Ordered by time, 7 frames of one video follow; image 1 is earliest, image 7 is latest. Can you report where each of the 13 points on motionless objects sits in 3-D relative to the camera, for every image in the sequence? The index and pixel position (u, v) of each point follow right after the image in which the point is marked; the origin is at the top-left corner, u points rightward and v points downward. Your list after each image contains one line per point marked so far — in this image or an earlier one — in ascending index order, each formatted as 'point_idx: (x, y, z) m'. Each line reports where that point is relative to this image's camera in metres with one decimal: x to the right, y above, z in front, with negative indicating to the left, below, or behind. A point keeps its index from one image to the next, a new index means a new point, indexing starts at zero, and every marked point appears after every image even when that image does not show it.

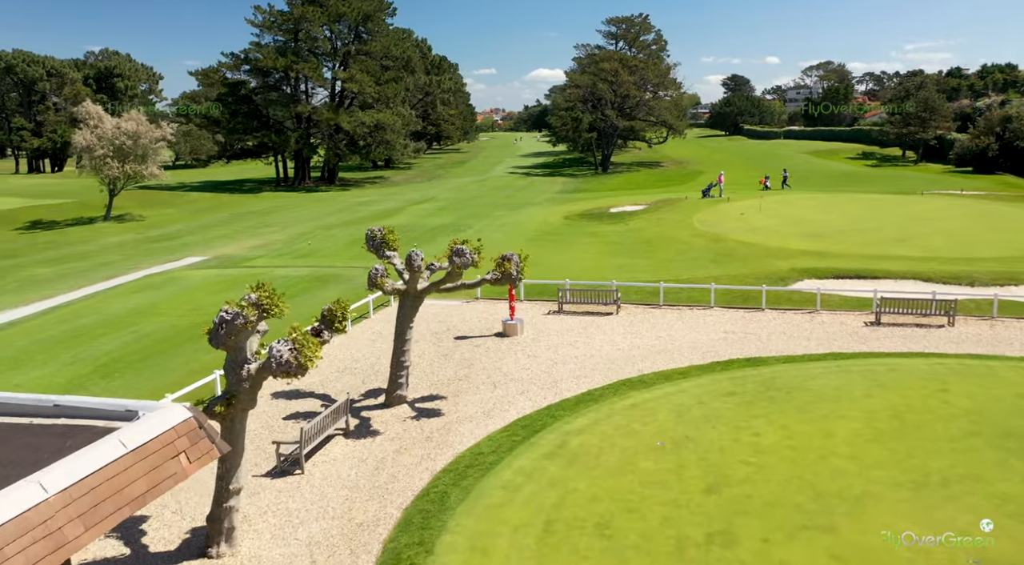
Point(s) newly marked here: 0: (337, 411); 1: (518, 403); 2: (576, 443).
0: (-4.2, -3.0, +17.8) m
1: (+0.1, -3.2, +19.9) m
2: (+1.3, -3.5, +16.3) m
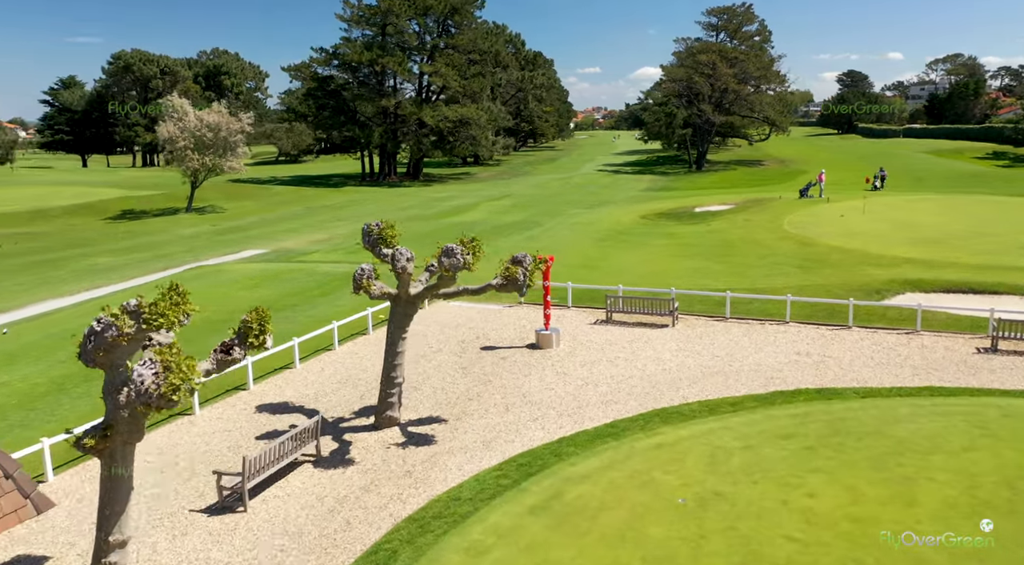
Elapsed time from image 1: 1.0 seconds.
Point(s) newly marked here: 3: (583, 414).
0: (-4.2, -3.0, +15.3) m
1: (+0.3, -3.3, +16.8) m
2: (+1.1, -3.7, +13.1) m
3: (+1.6, -3.1, +17.9) m
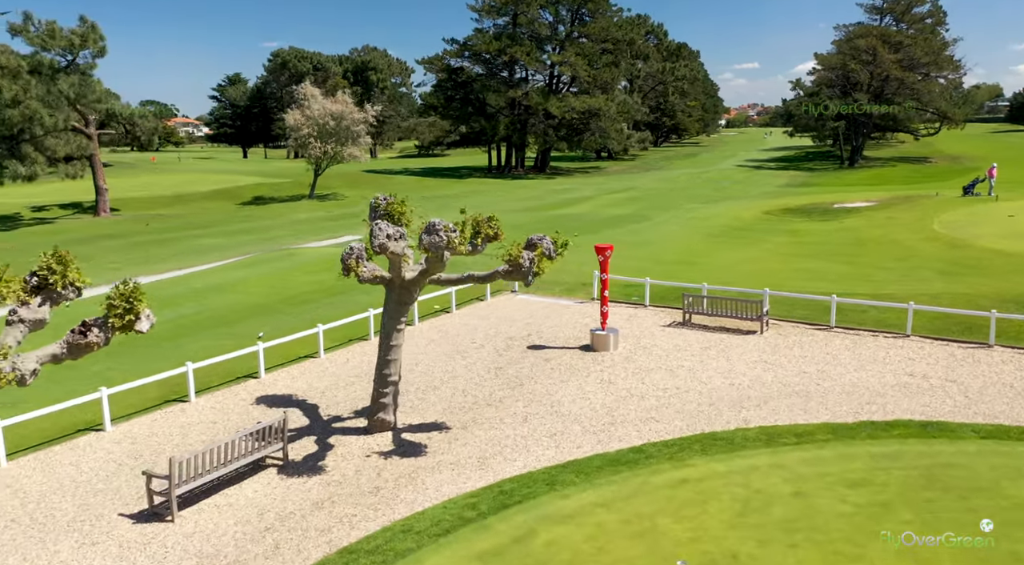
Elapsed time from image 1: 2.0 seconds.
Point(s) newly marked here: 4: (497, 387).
0: (-4.3, -2.7, +13.4) m
1: (+0.4, -3.1, +14.0) m
2: (+0.5, -3.5, +10.3) m
3: (+1.9, -3.0, +14.9) m
4: (-0.4, -2.4, +17.6) m
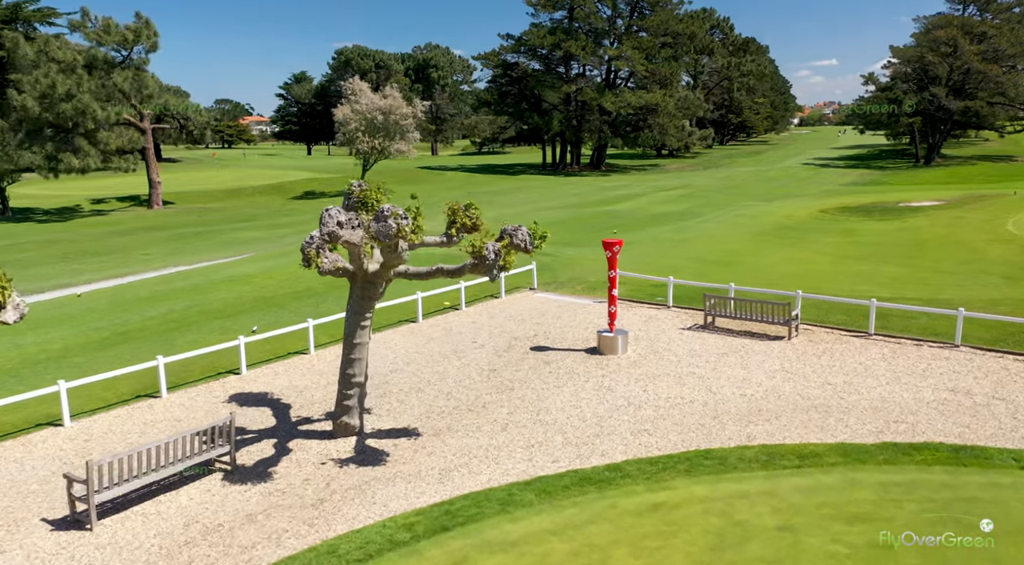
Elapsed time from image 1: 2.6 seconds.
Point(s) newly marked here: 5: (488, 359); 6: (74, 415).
0: (-4.8, -2.5, +12.5) m
1: (-0.1, -3.0, +12.7) m
2: (-0.4, -3.4, +9.0) m
3: (+1.4, -2.9, +13.4) m
4: (-0.6, -2.3, +16.3) m
5: (-0.6, -1.9, +18.6) m
6: (-8.4, -2.5, +14.6) m
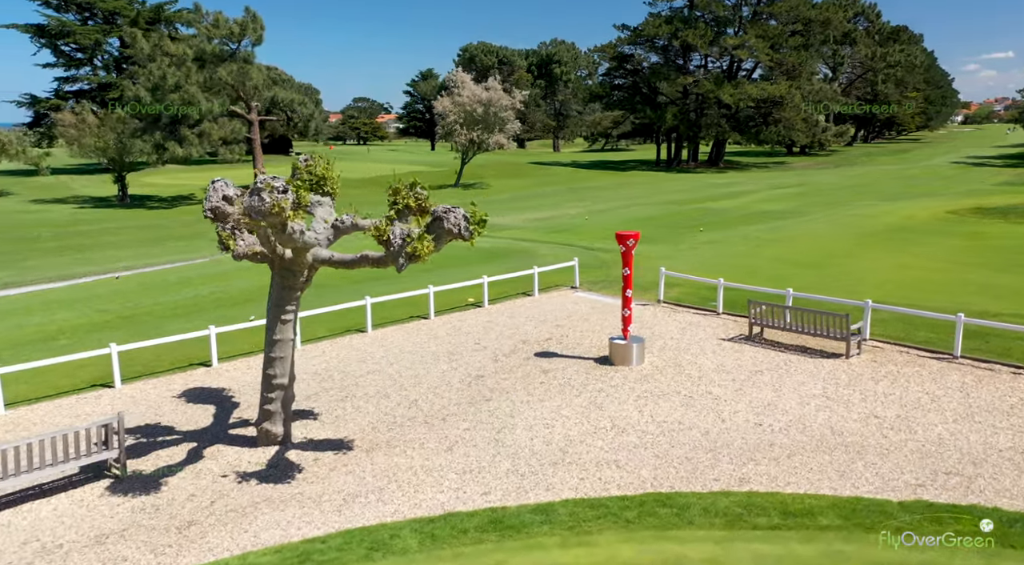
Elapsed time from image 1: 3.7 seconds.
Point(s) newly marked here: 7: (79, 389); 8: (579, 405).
0: (-5.9, -2.2, +11.2) m
1: (-1.2, -2.9, +10.7) m
2: (-2.1, -3.3, +7.0) m
3: (+0.4, -2.9, +11.1) m
4: (-1.1, -2.2, +14.3) m
5: (-0.7, -1.8, +16.5) m
6: (-9.1, -2.2, +13.9) m
7: (-8.3, -2.0, +14.6) m
8: (+1.3, -2.3, +14.0) m
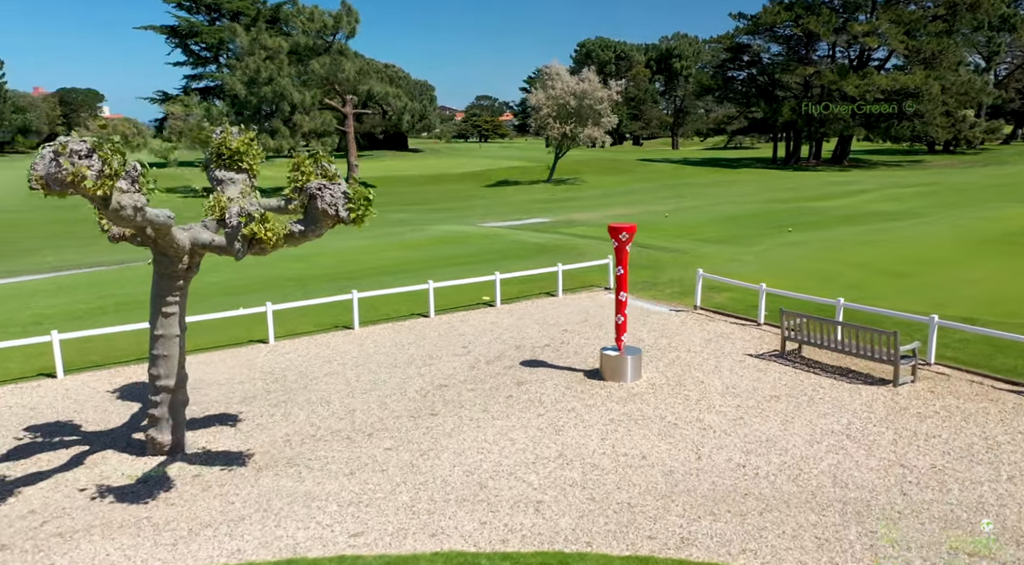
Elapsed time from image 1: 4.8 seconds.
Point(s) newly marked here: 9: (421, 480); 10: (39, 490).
0: (-7.1, -2.0, +10.2) m
1: (-2.6, -2.8, +8.9) m
2: (-4.1, -3.2, +5.5) m
3: (-0.9, -2.8, +9.1) m
4: (-1.9, -2.1, +12.4) m
5: (-1.1, -1.7, +14.6) m
6: (-9.8, -1.8, +13.3) m
7: (-9.0, -1.7, +13.9) m
8: (+0.4, -2.3, +11.8) m
9: (-1.1, -2.6, +10.2) m
10: (-6.0, -2.7, +10.0) m
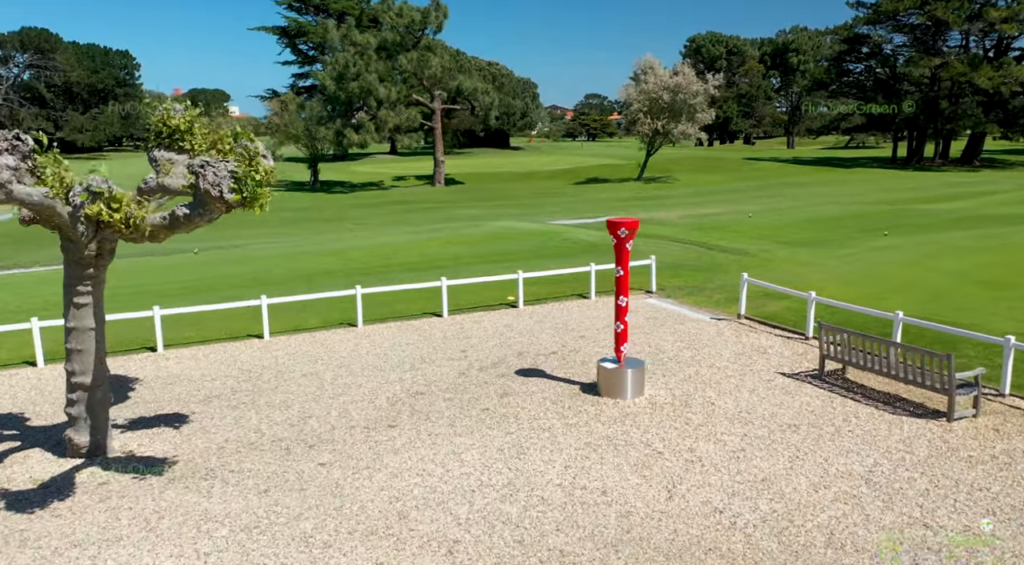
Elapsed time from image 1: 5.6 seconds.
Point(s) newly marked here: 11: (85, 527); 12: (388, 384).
0: (-7.8, -1.8, +9.7) m
1: (-3.6, -2.8, +7.9) m
2: (-5.6, -3.0, +4.7) m
3: (-1.9, -2.8, +7.8) m
4: (-2.3, -2.1, +11.3) m
5: (-1.3, -1.7, +13.3) m
6: (-10.1, -1.6, +13.2) m
7: (-9.2, -1.5, +13.7) m
8: (-0.2, -2.2, +10.3) m
9: (-1.9, -2.6, +8.9) m
10: (-6.7, -2.5, +9.4) m
11: (-4.5, -2.7, +8.4) m
12: (-2.1, -1.7, +13.0) m
